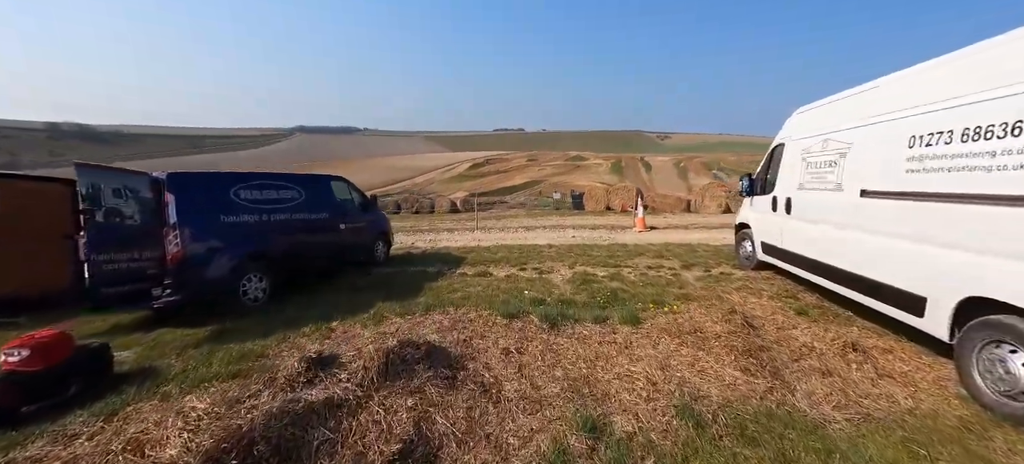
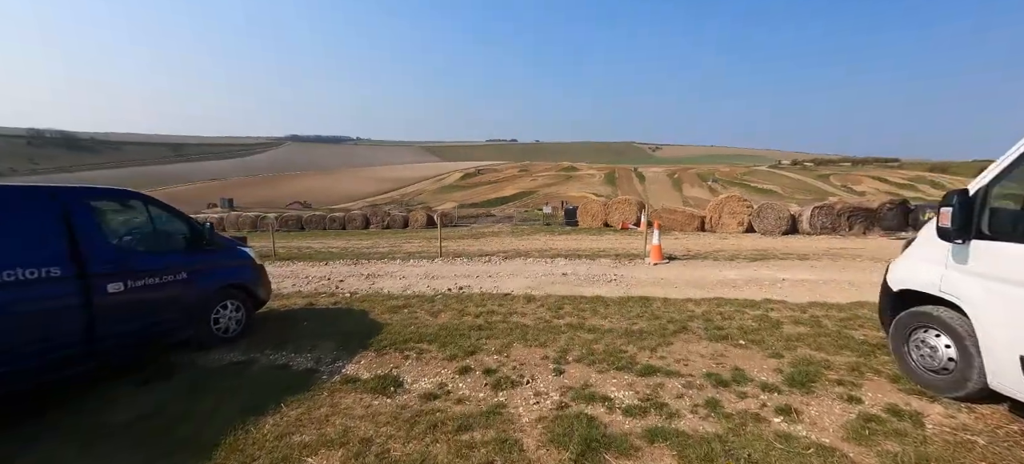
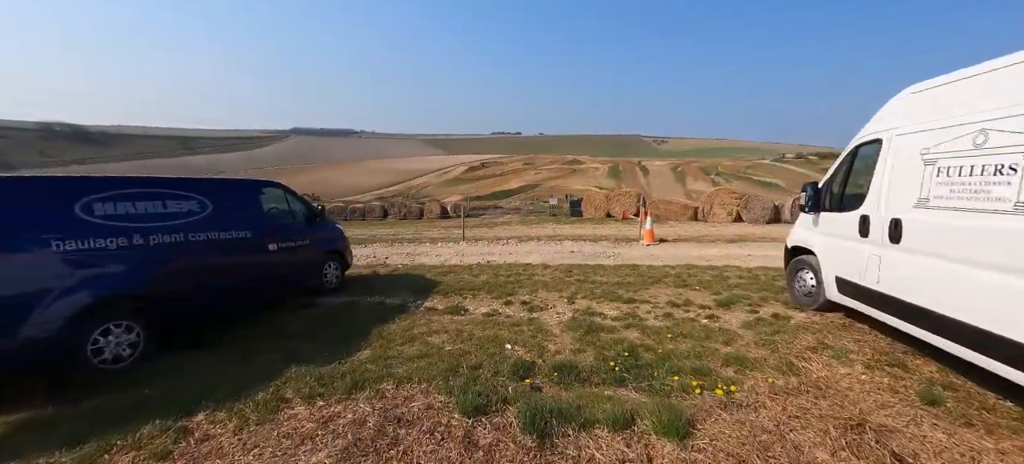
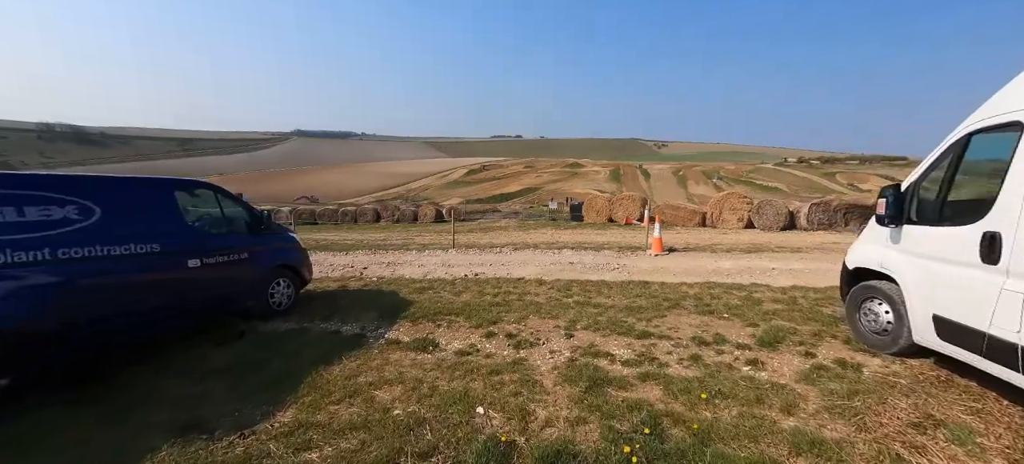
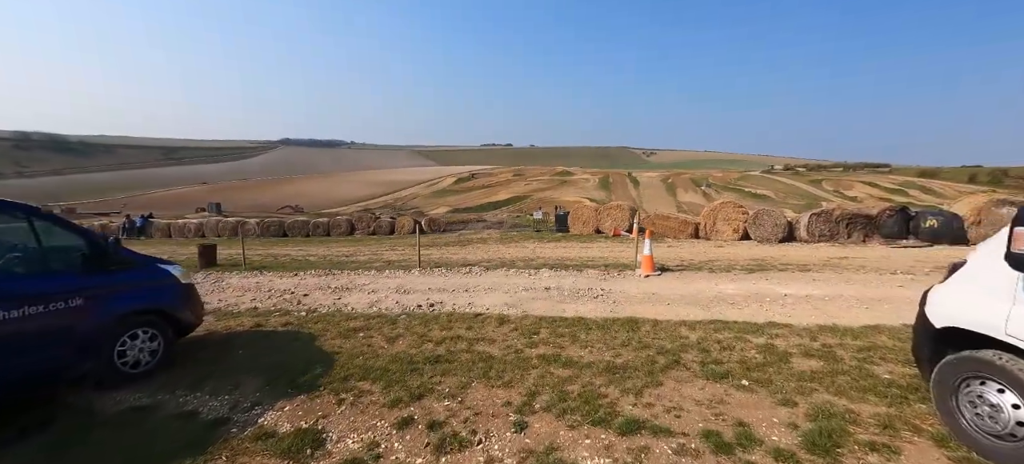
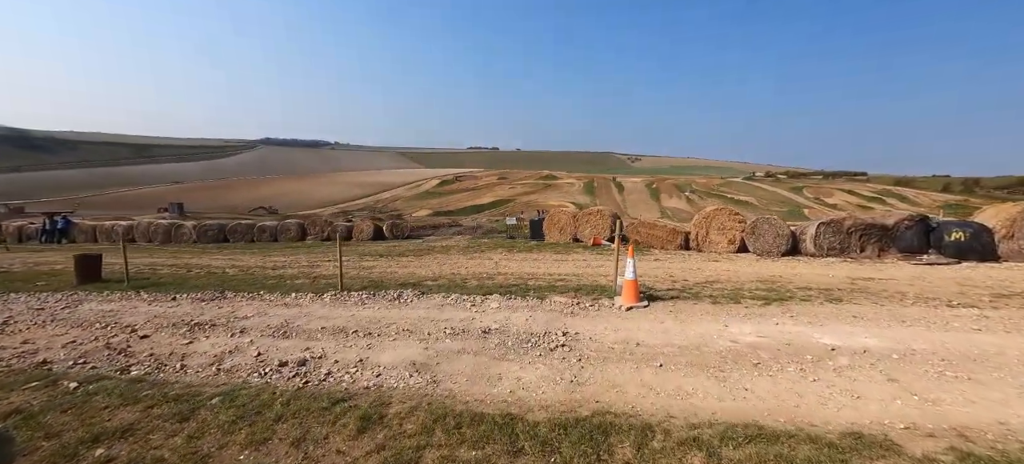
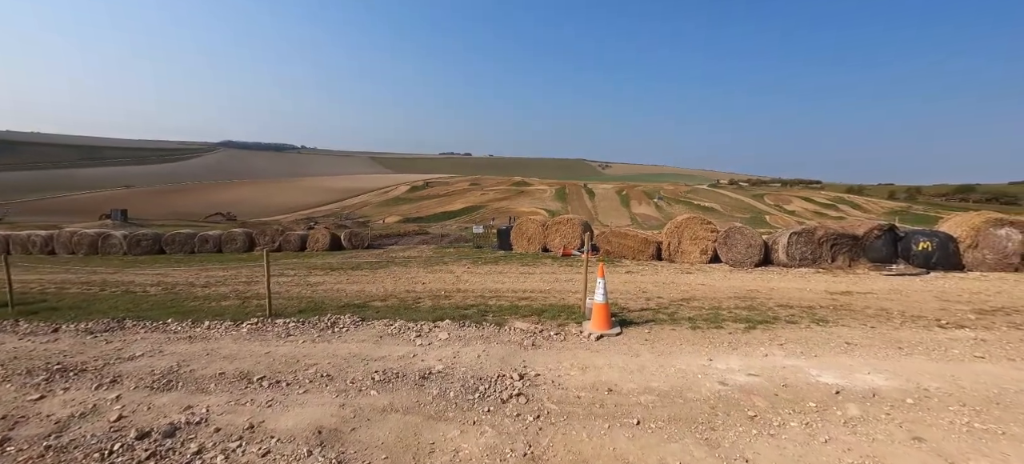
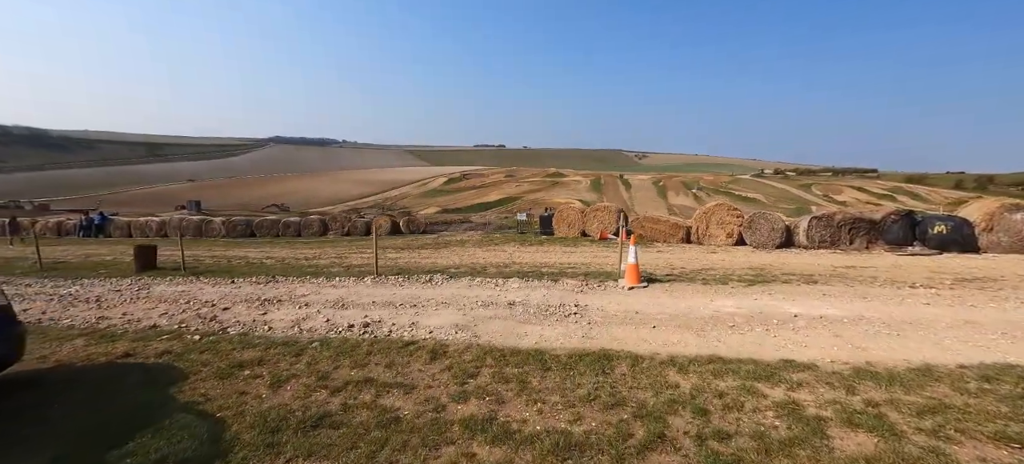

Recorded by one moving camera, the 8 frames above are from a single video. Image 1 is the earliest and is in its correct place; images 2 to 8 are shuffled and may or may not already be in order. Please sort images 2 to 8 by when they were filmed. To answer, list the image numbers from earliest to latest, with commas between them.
3, 4, 2, 5, 8, 6, 7
